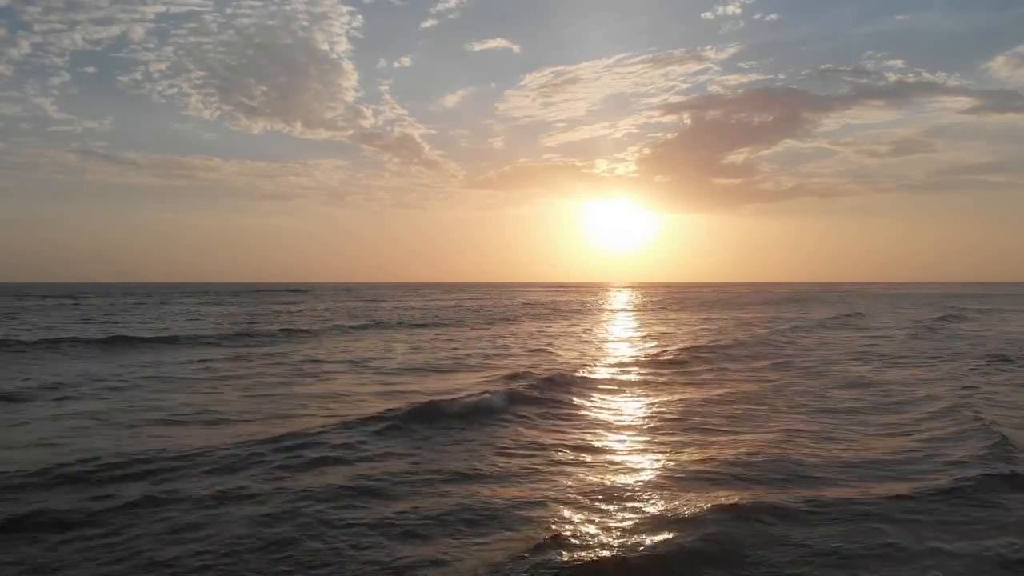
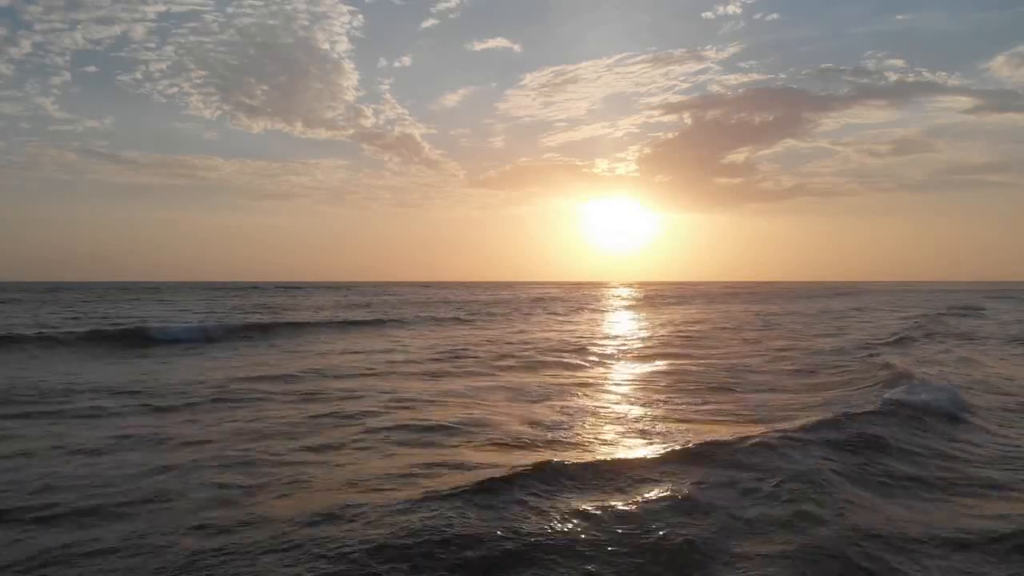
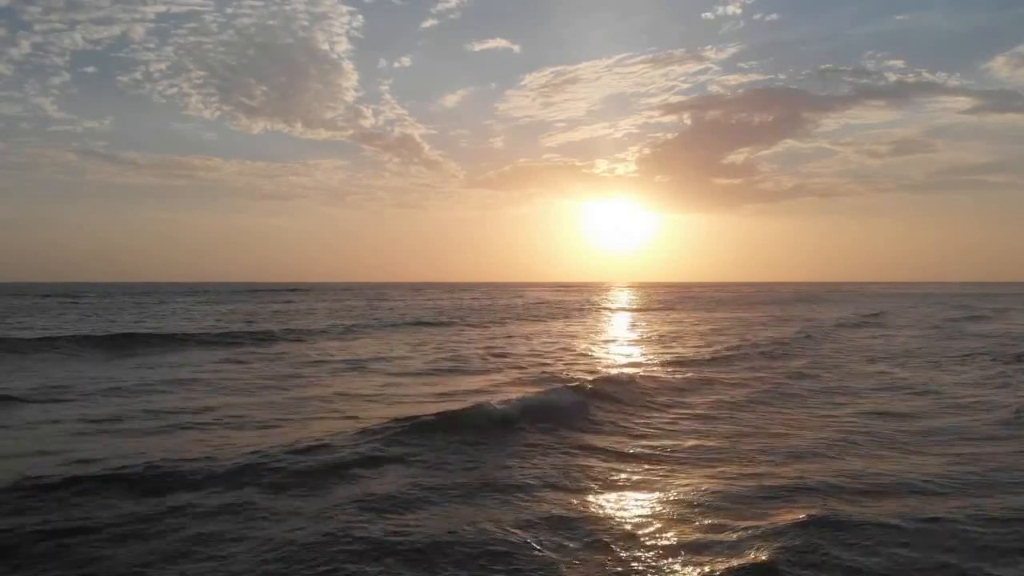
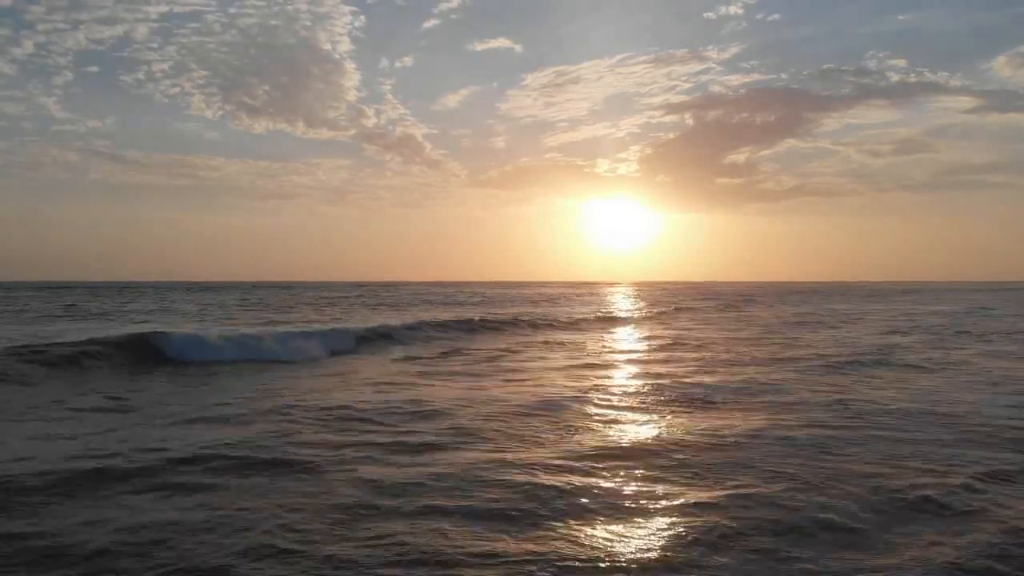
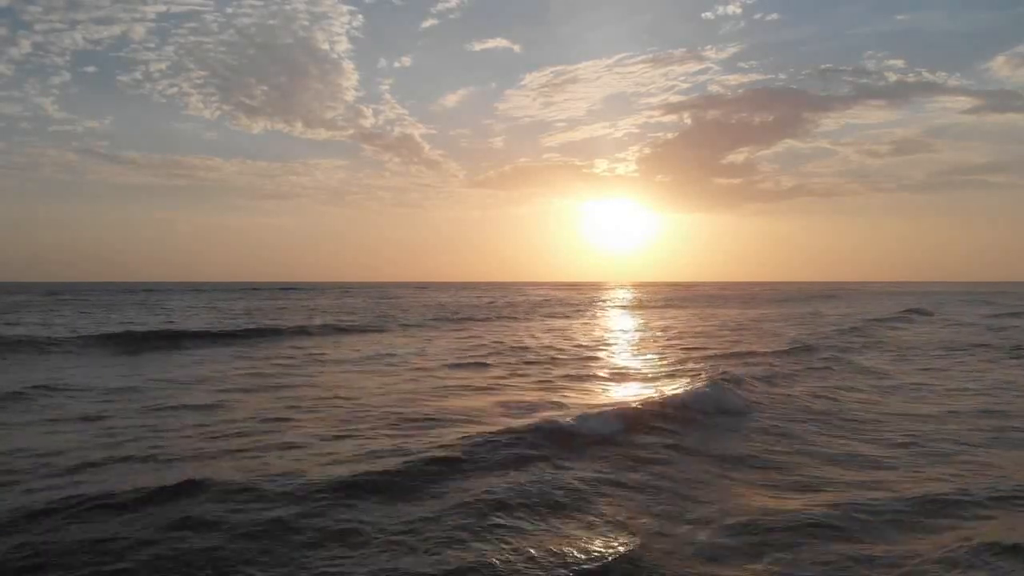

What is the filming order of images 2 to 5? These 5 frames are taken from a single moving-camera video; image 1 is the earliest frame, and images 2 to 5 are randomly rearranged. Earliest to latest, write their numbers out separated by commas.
3, 5, 2, 4
